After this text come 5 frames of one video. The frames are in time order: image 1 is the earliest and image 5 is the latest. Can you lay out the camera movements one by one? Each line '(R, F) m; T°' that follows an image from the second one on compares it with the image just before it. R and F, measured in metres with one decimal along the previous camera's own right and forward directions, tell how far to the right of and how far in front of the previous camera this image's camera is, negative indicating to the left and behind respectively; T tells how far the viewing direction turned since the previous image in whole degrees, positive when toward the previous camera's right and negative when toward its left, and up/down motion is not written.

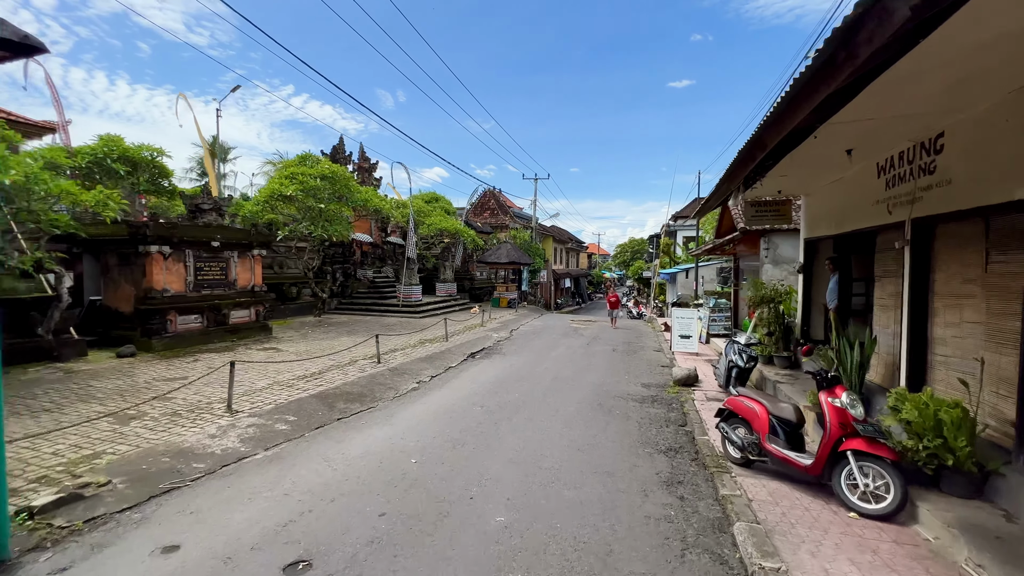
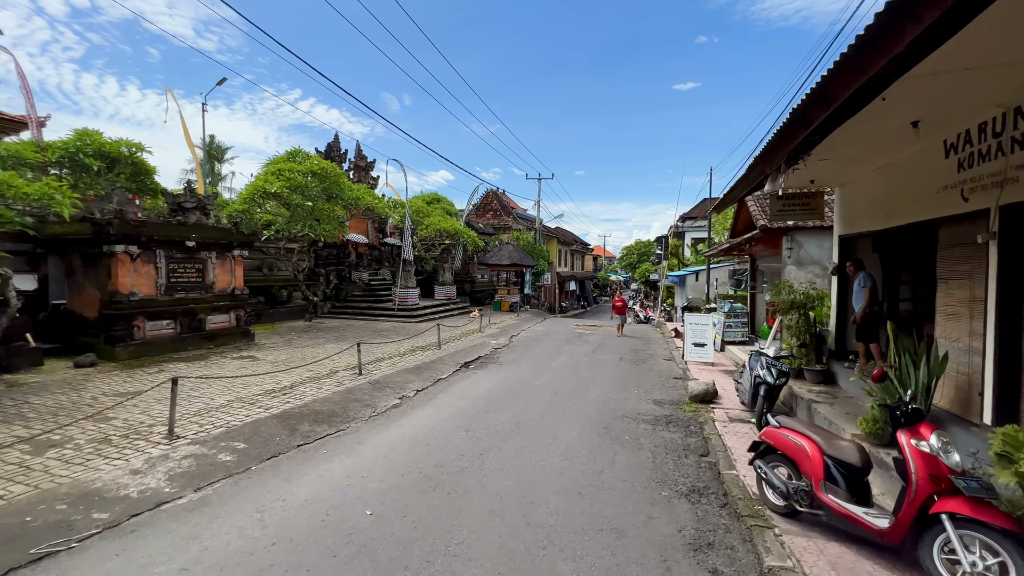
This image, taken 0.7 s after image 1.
(+0.2, +0.9) m; -1°
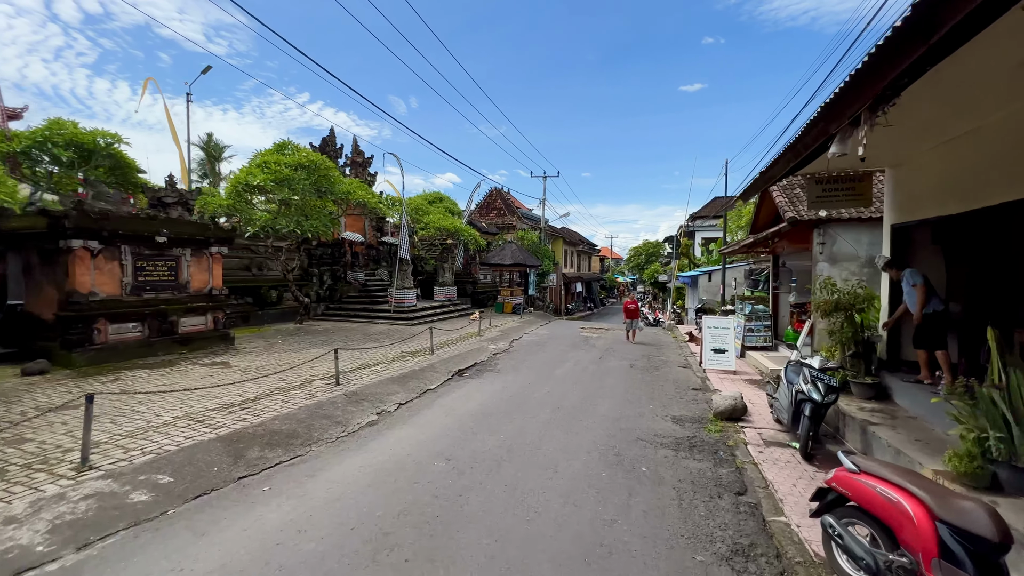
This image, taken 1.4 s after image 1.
(+0.2, +1.0) m; -1°
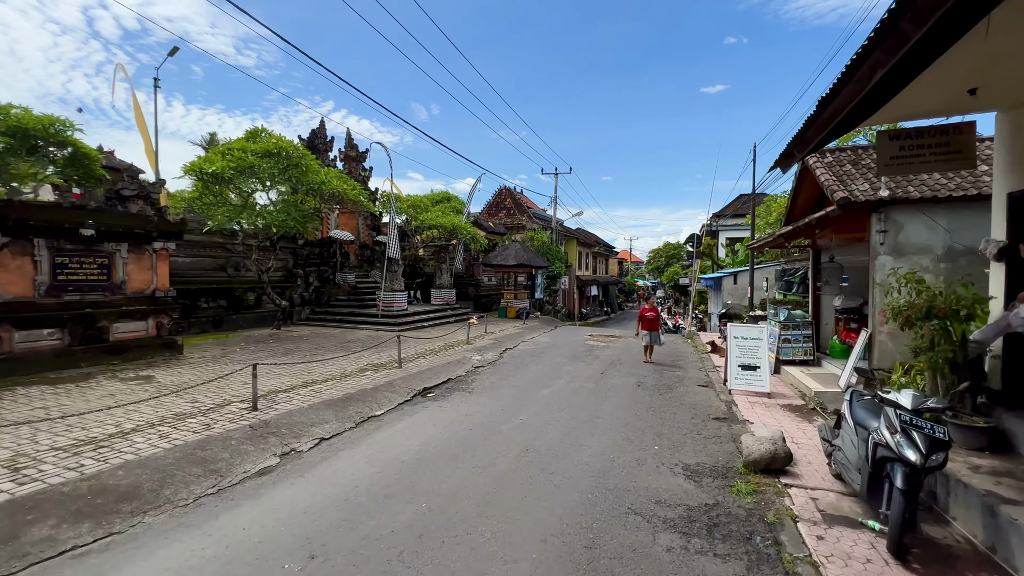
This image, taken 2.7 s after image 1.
(+0.7, +1.7) m; -3°
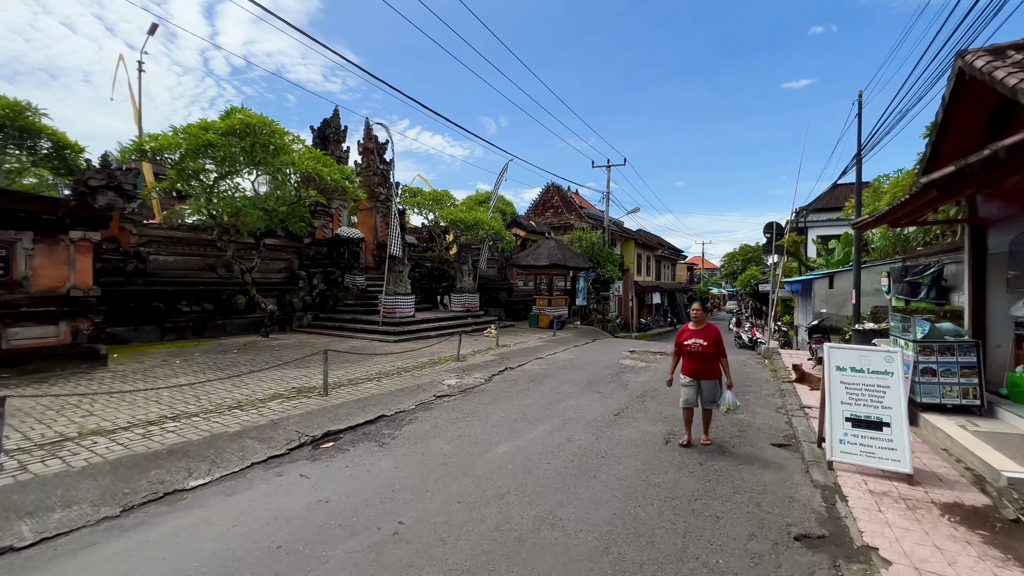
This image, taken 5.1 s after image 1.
(+1.4, +2.9) m; -9°
